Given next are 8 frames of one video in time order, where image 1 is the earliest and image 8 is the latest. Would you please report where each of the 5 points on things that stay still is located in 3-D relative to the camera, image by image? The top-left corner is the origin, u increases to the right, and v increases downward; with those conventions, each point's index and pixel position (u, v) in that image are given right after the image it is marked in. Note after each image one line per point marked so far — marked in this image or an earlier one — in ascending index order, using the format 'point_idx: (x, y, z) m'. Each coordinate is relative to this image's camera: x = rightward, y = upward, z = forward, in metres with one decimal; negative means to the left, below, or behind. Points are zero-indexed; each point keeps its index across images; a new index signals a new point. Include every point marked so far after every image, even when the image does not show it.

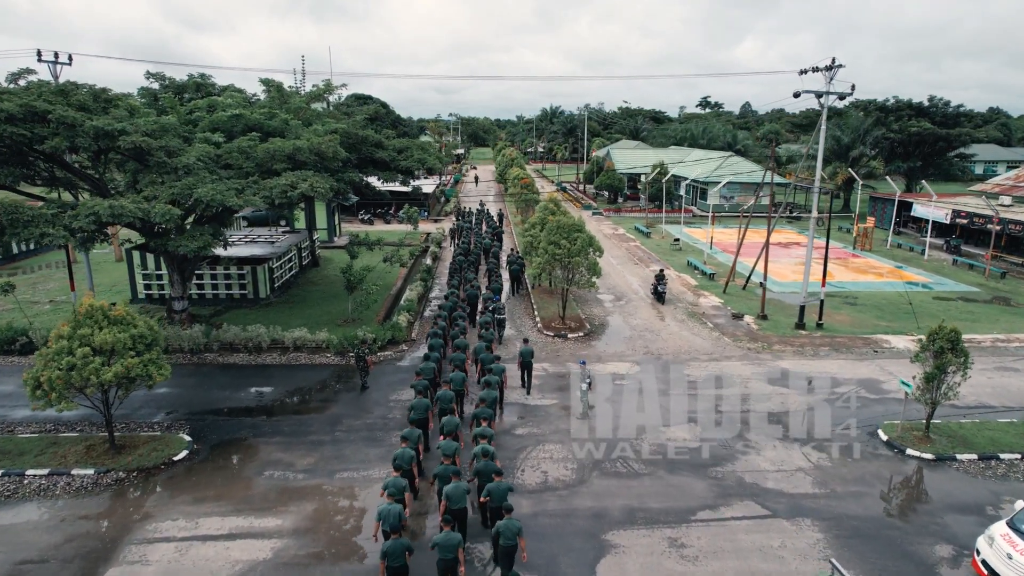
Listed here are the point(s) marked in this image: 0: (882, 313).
0: (+11.4, -0.8, +19.7) m
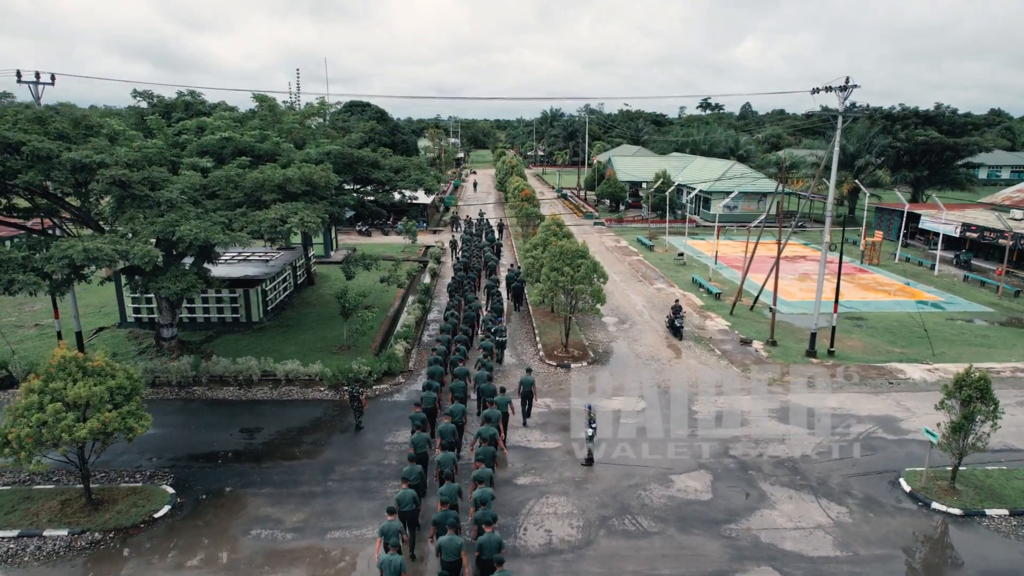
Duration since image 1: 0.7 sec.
0: (+11.4, -1.5, +19.1) m
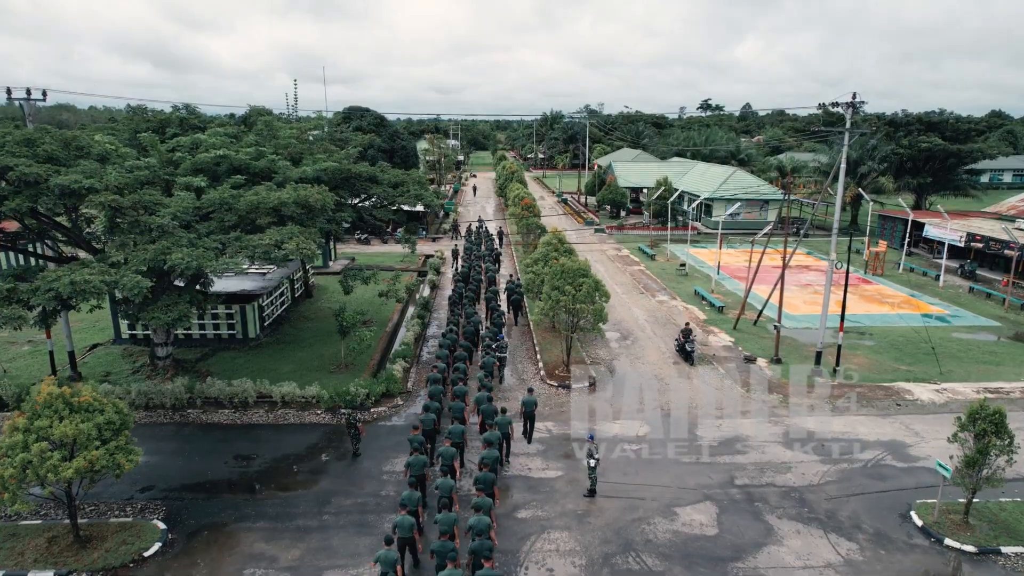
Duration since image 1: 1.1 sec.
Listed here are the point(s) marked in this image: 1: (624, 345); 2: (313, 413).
0: (+11.4, -1.9, +18.8) m
1: (+3.4, -1.7, +19.4) m
2: (-4.5, -2.8, +14.6) m
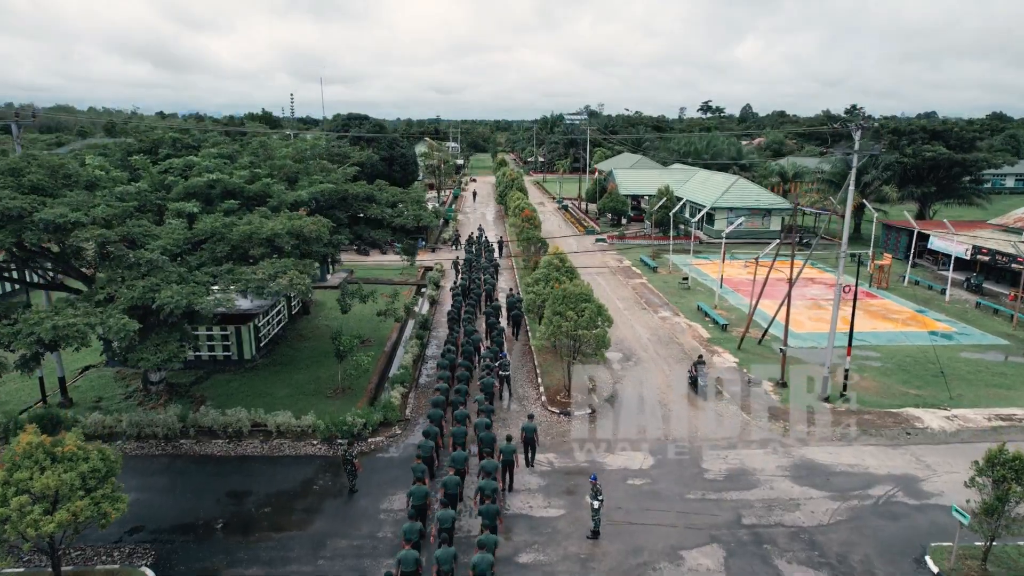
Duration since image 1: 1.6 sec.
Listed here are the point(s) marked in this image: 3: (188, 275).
0: (+11.4, -2.5, +18.4) m
1: (+3.4, -2.3, +19.0) m
2: (-4.5, -3.4, +14.2) m
3: (-5.5, +0.2, +10.9) m
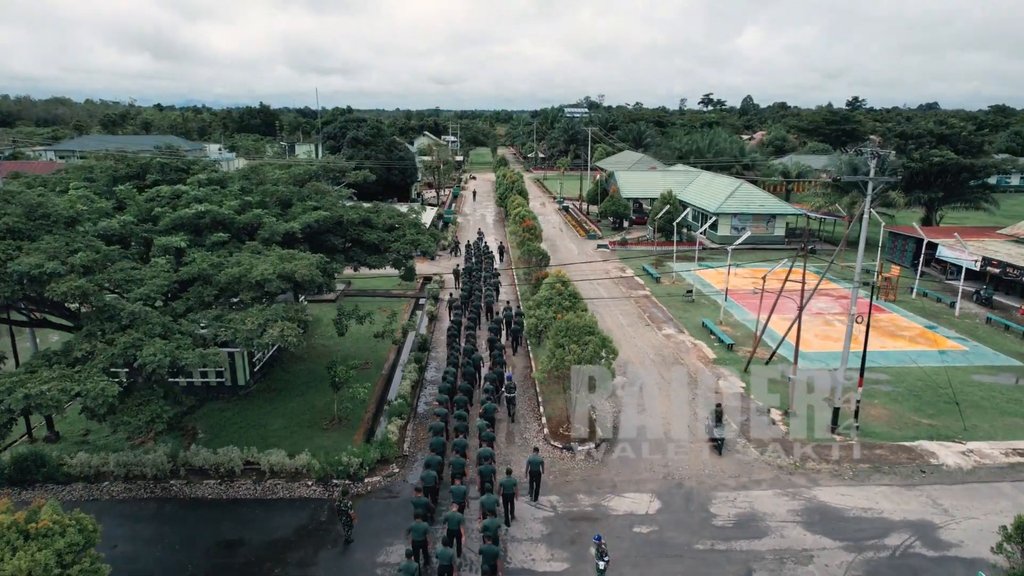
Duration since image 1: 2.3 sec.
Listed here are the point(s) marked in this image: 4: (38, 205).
0: (+11.5, -3.2, +17.9) m
1: (+3.4, -3.0, +18.5) m
2: (-4.5, -4.2, +13.7) m
3: (-5.5, -0.6, +10.4) m
4: (-8.7, +1.6, +11.8) m
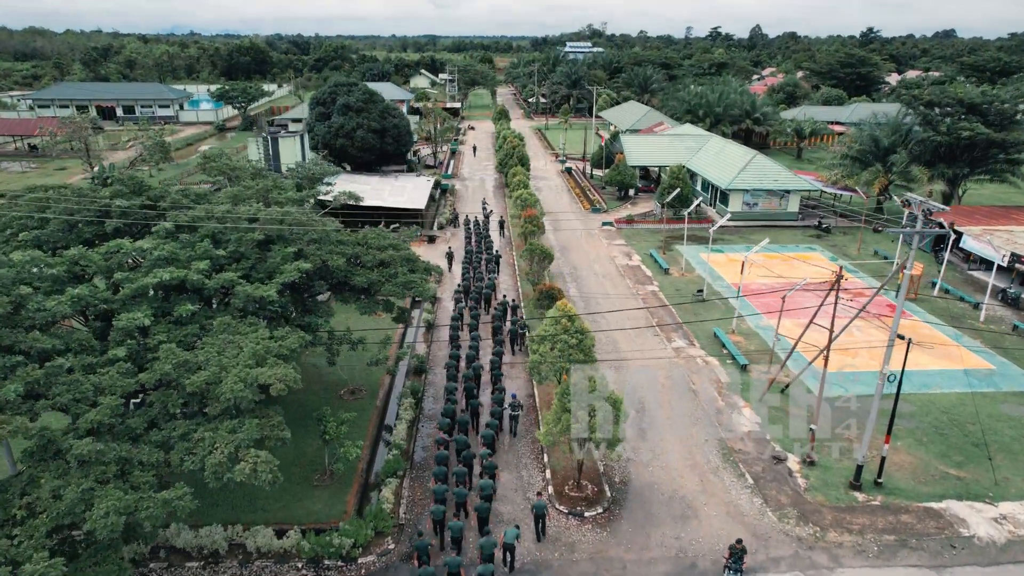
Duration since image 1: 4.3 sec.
0: (+11.5, -4.2, +16.9) m
1: (+3.5, -3.9, +17.5) m
2: (-4.4, -5.6, +12.9) m
3: (-5.4, -2.4, +9.1) m
4: (-8.7, 0.0, +10.4) m
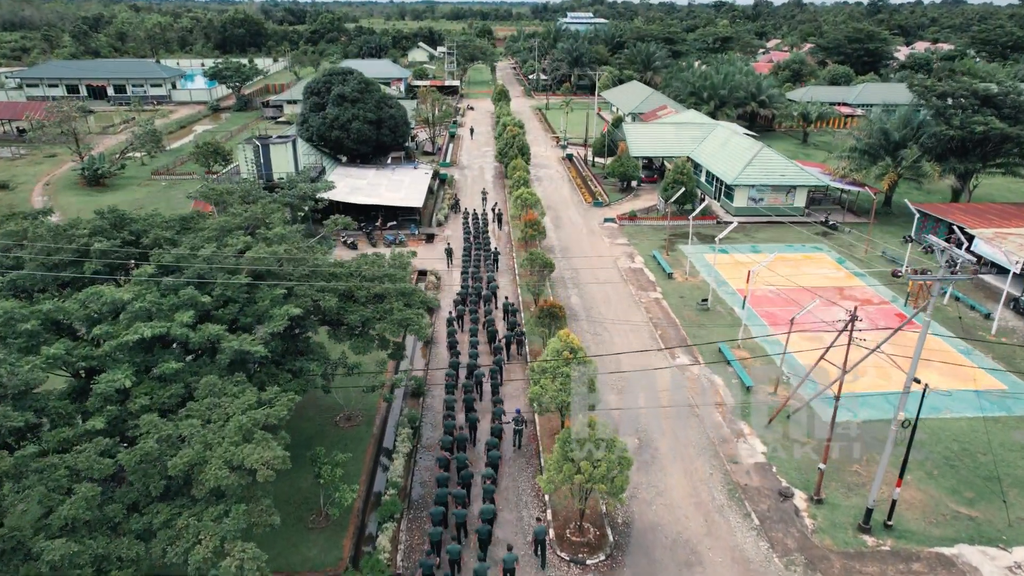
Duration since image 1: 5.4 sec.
0: (+11.5, -5.0, +16.5) m
1: (+3.5, -4.7, +17.1) m
2: (-4.4, -6.6, +12.5) m
3: (-5.4, -3.5, +8.6) m
4: (-8.7, -1.1, +9.7) m
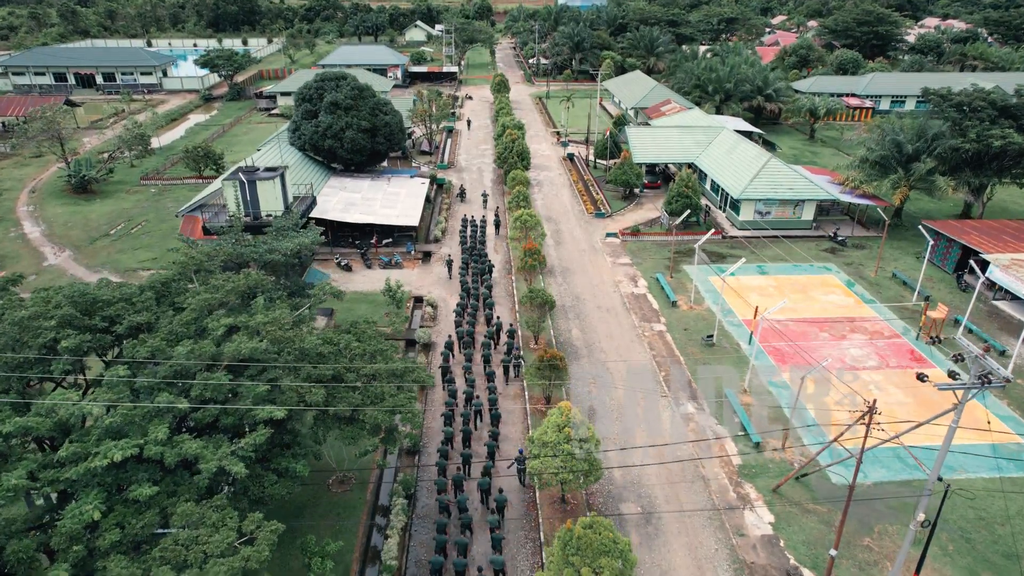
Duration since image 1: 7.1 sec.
0: (+11.5, -6.7, +15.9) m
1: (+3.5, -6.4, +16.4) m
2: (-4.4, -8.5, +11.9) m
3: (-5.4, -5.6, +7.9) m
4: (-8.7, -3.2, +8.9) m
